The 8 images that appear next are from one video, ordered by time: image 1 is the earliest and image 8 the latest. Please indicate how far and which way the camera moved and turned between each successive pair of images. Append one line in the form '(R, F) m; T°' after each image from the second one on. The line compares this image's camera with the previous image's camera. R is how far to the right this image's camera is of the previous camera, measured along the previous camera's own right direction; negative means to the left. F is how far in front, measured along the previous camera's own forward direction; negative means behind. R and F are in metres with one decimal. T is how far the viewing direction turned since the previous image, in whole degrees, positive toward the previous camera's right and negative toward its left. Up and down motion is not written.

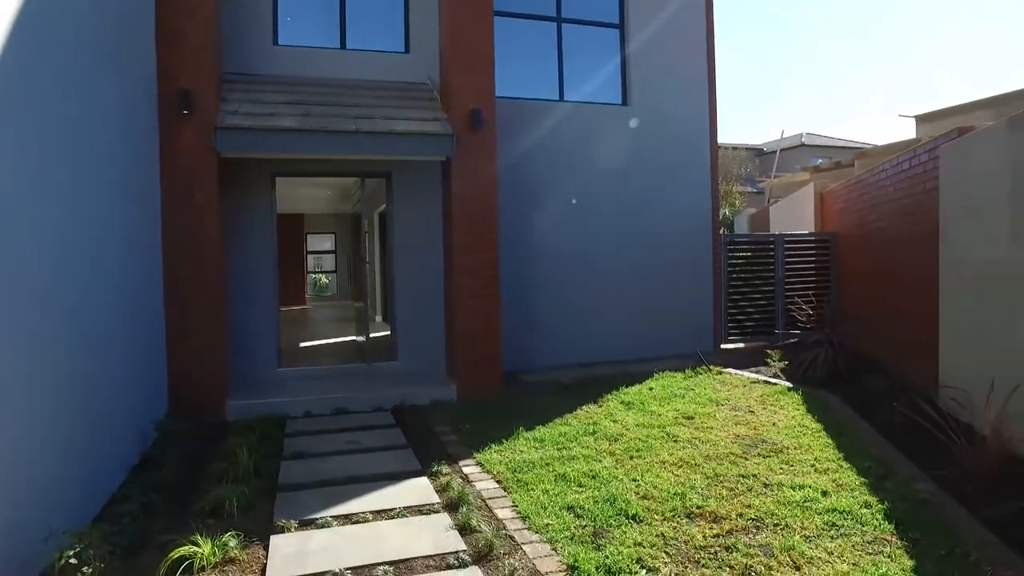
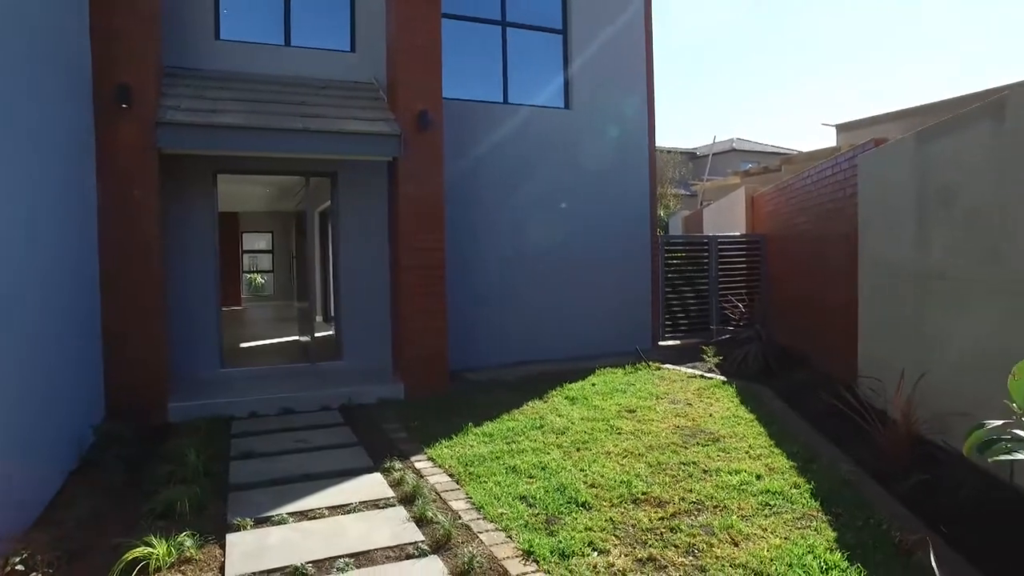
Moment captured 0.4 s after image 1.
(-0.1, -0.1) m; +5°
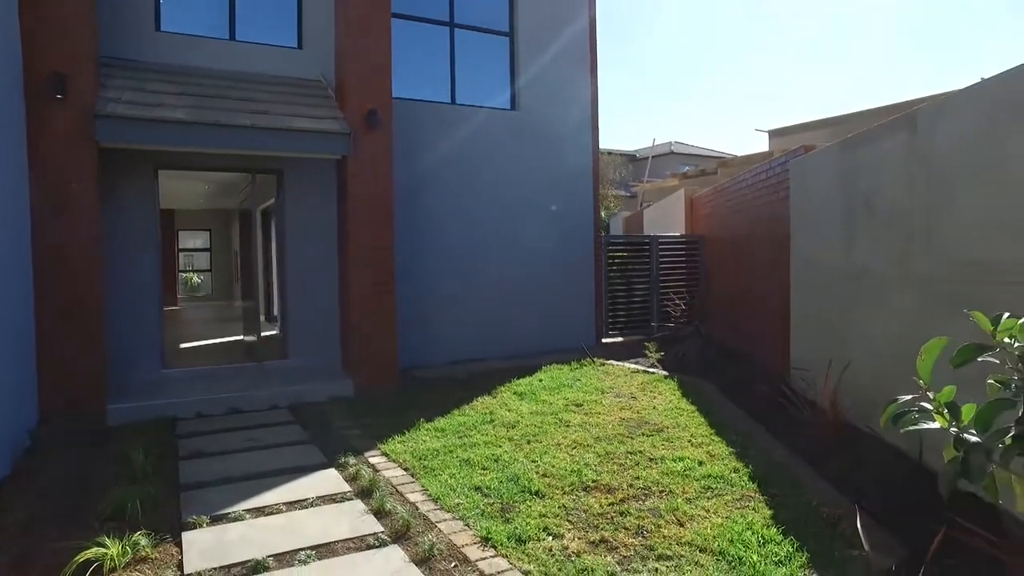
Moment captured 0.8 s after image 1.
(-0.1, -0.1) m; +5°
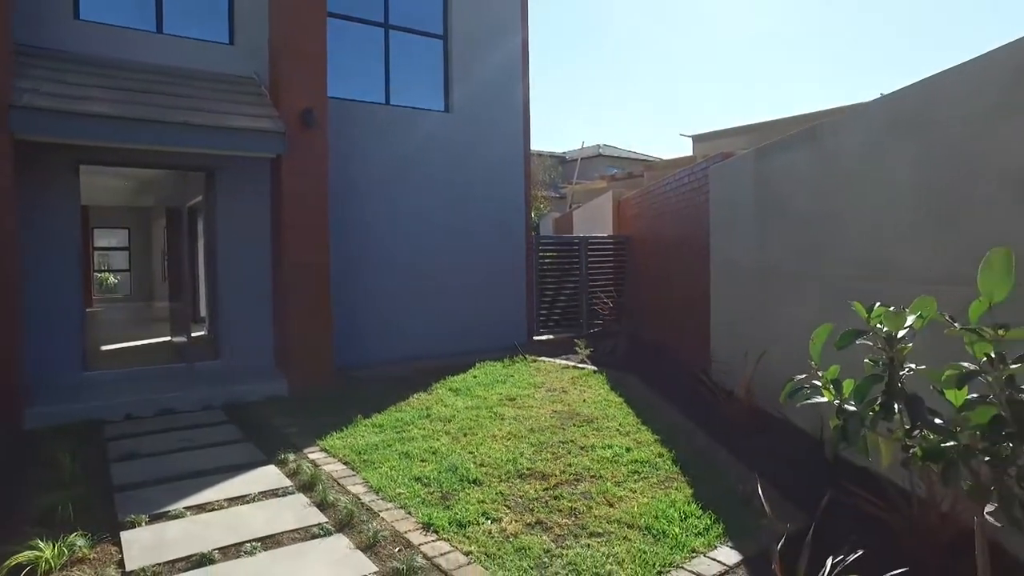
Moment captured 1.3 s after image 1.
(-0.1, -0.2) m; +6°
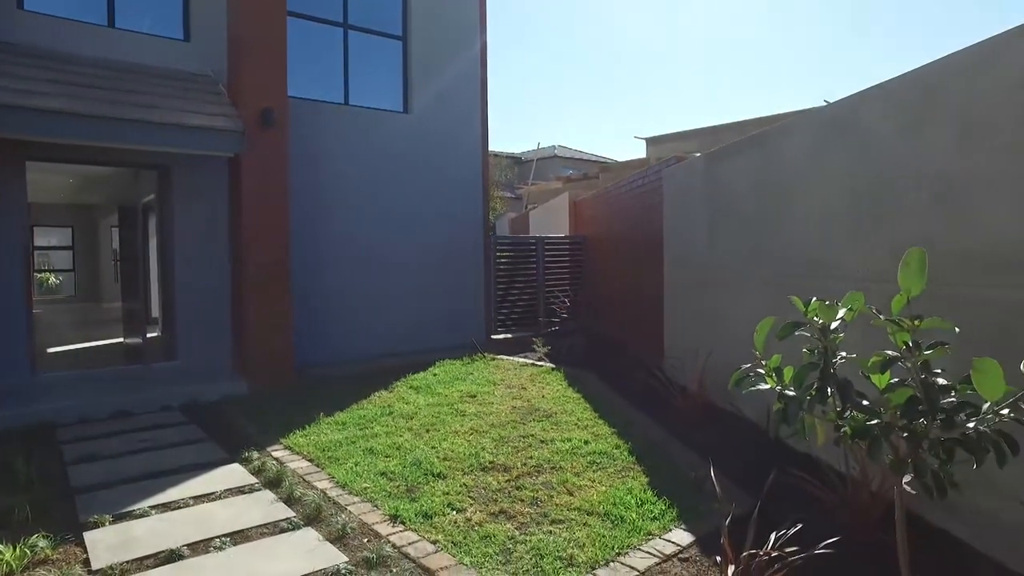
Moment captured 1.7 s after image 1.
(-0.1, -0.2) m; +4°
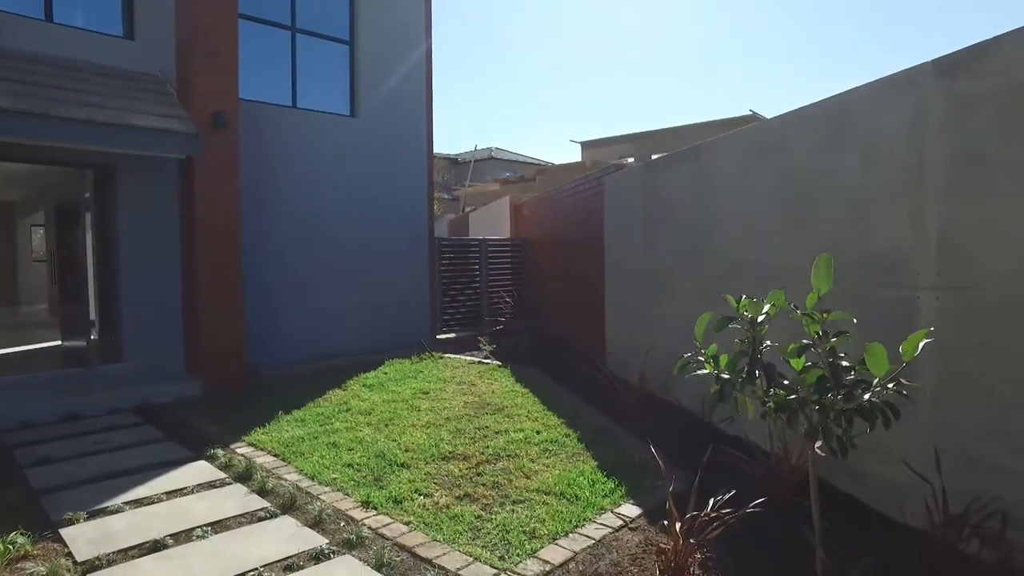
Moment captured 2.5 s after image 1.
(-0.2, -0.4) m; +6°
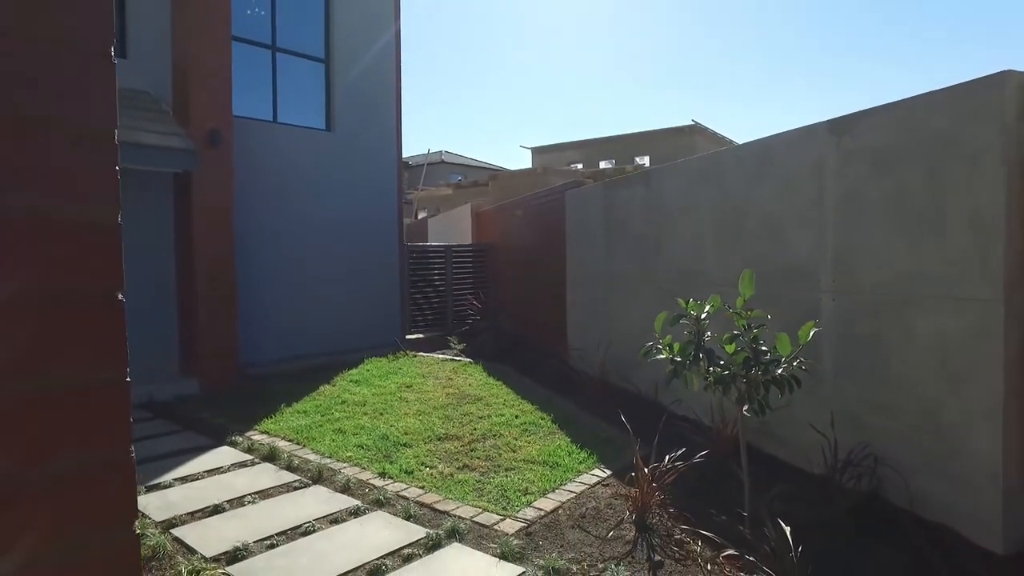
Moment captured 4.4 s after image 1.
(-0.4, -0.9) m; +5°
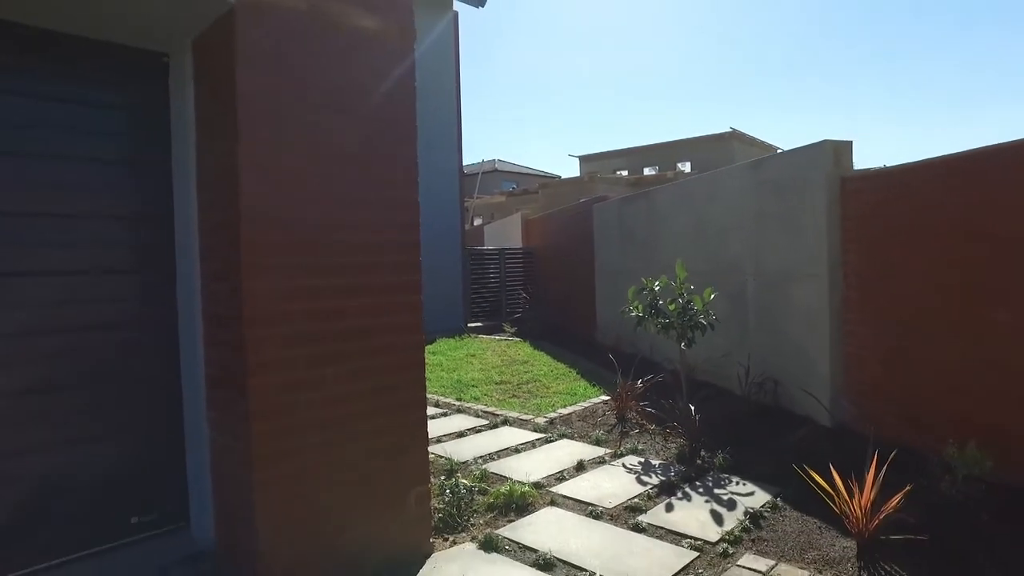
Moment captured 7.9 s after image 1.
(+0.3, -2.5) m; -5°
